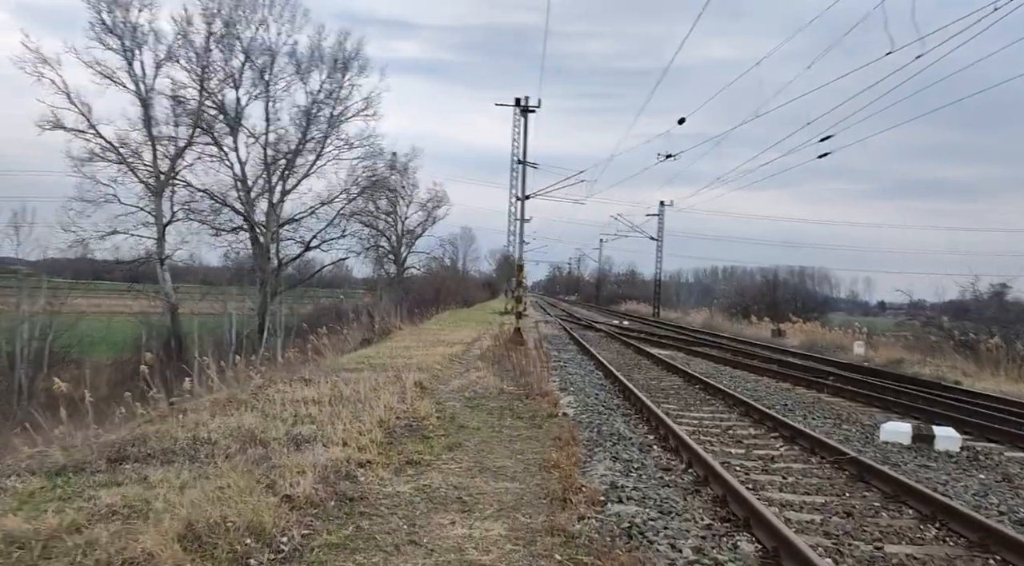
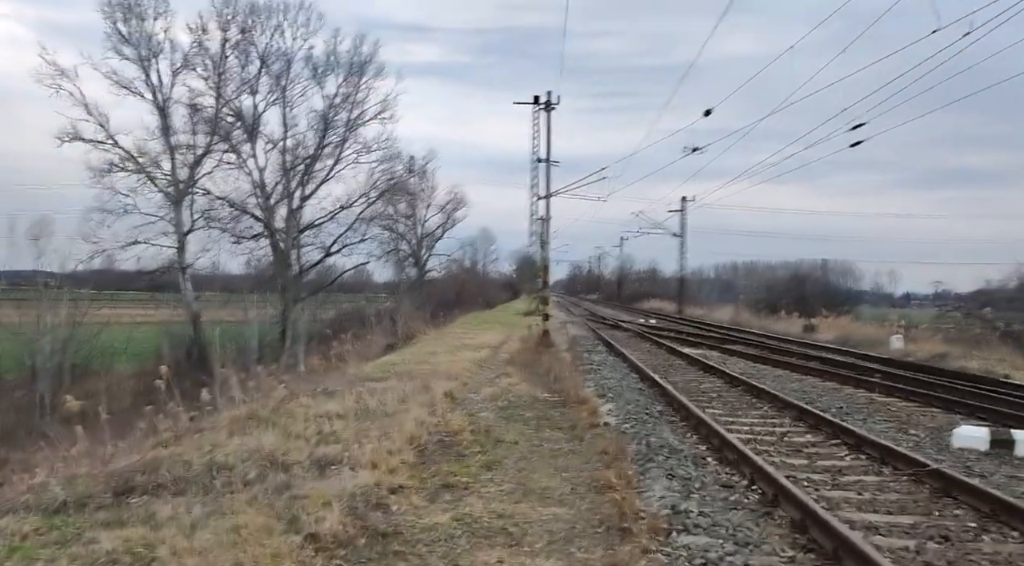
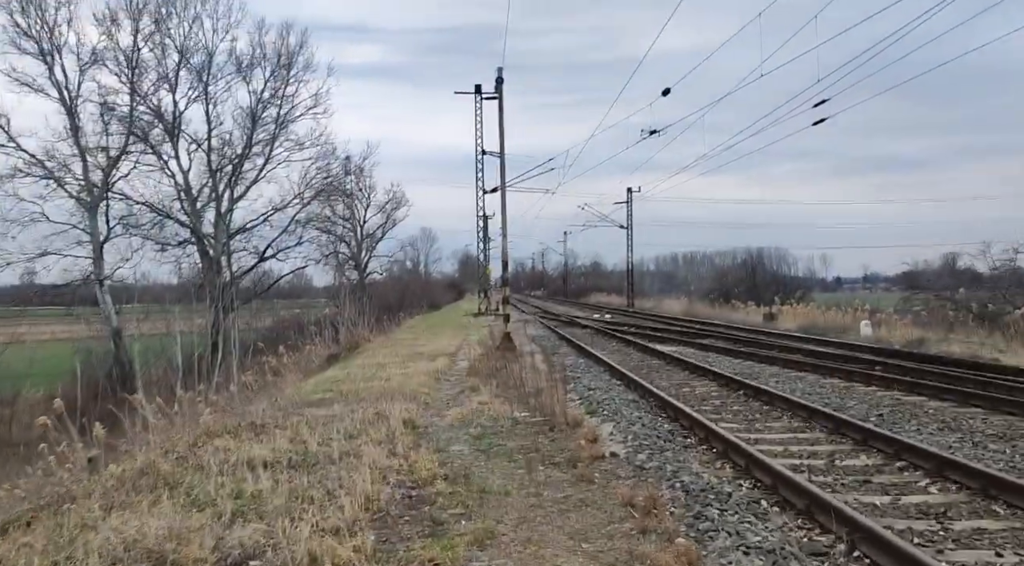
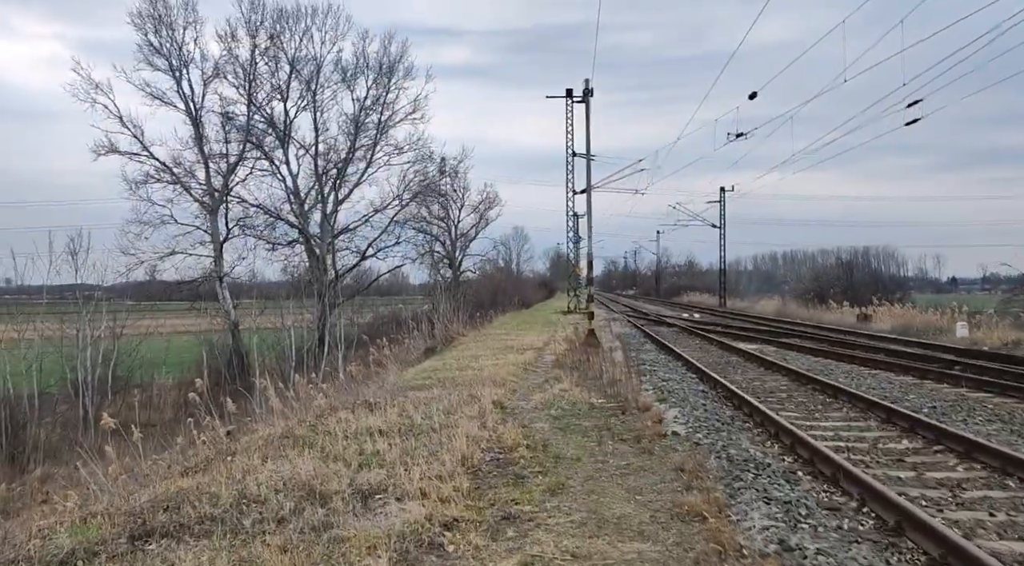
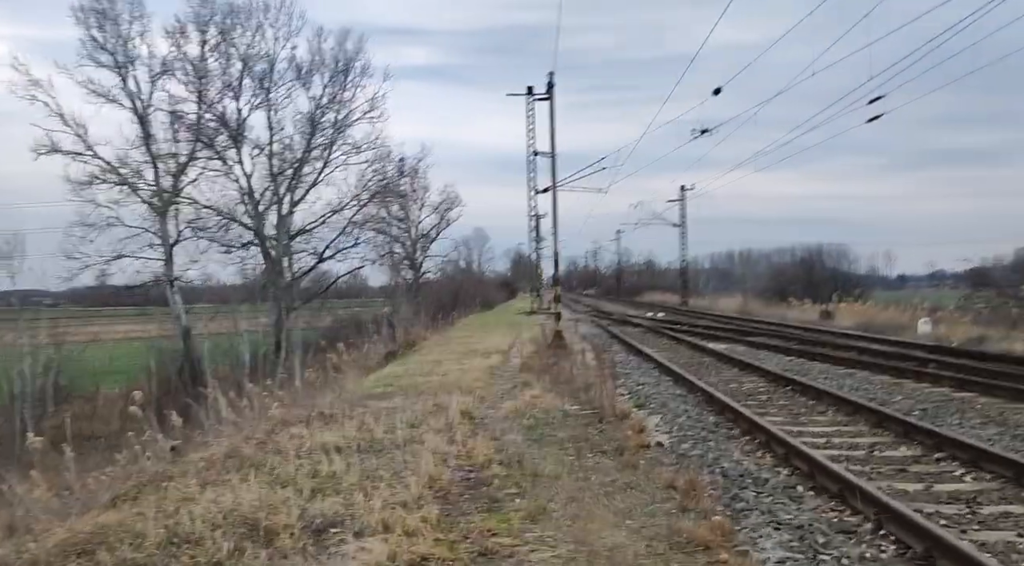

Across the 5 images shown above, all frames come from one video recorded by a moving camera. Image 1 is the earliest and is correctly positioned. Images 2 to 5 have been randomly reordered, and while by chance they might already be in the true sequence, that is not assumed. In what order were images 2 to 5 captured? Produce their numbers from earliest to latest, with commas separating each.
2, 4, 5, 3
